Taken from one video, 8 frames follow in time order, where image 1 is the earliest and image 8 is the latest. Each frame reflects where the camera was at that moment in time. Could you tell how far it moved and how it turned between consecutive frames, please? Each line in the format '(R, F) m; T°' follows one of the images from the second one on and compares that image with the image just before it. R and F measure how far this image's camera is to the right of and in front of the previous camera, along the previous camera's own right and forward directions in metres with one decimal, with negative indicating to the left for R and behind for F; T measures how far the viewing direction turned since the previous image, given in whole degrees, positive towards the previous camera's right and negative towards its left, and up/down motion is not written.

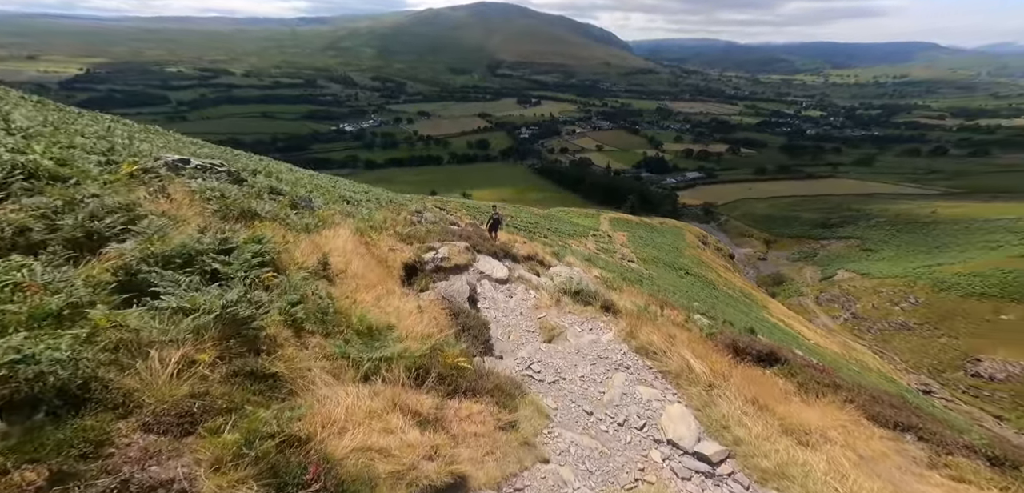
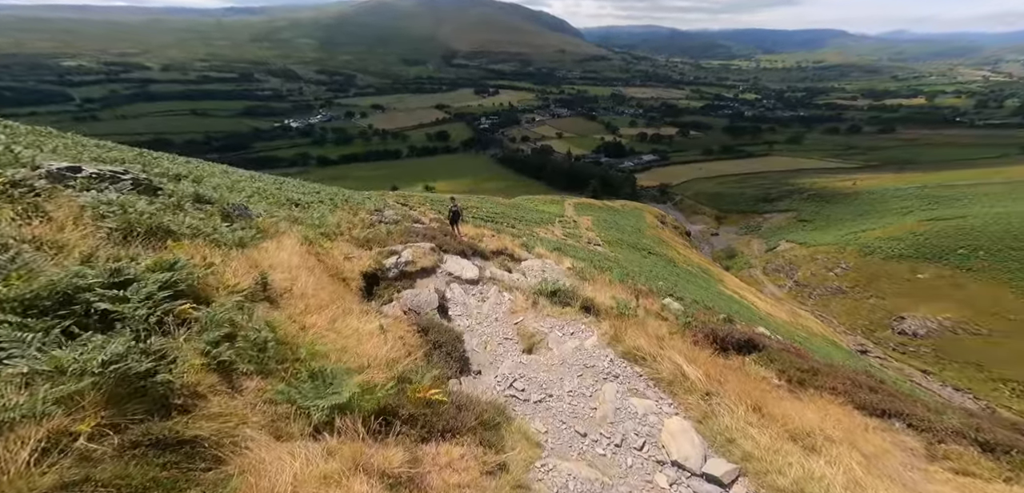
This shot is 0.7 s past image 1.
(-0.2, +0.9) m; +5°
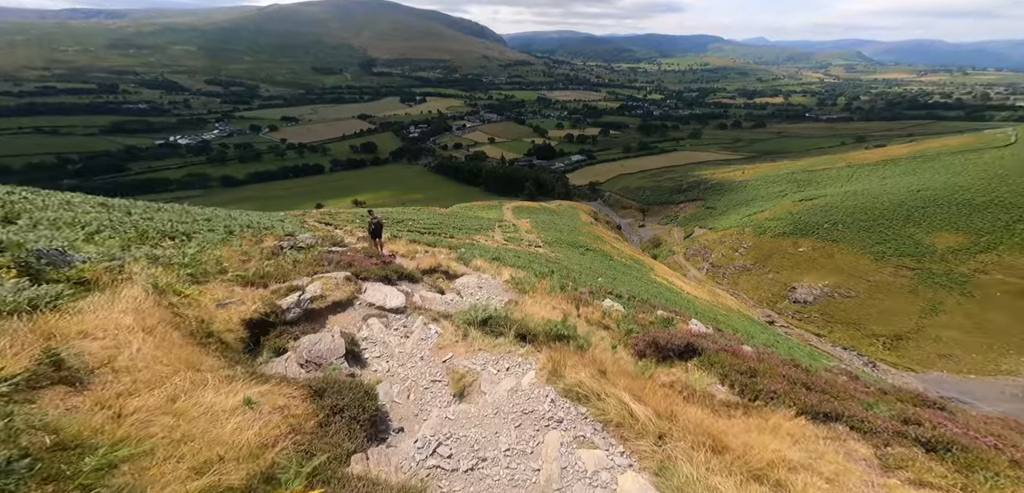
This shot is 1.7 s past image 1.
(+0.4, +1.3) m; +9°
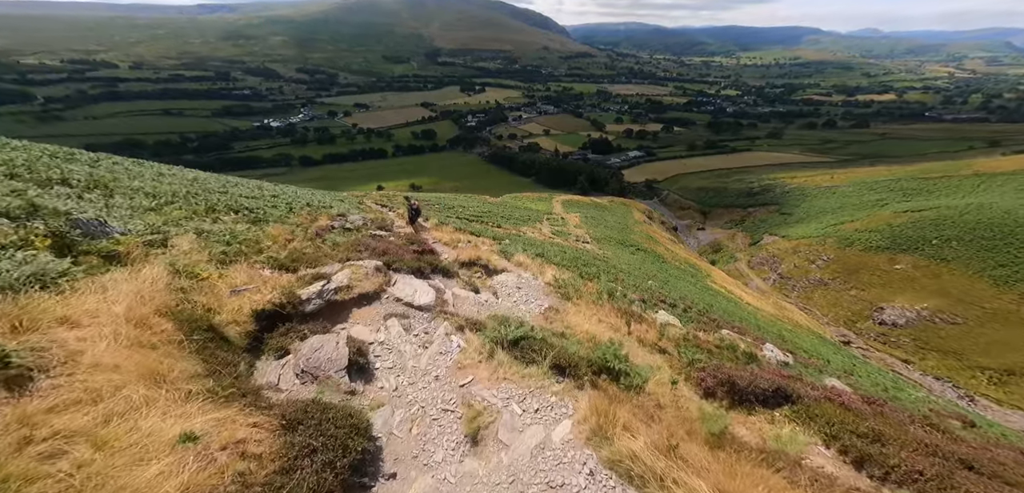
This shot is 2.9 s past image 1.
(+0.2, +2.0) m; -7°
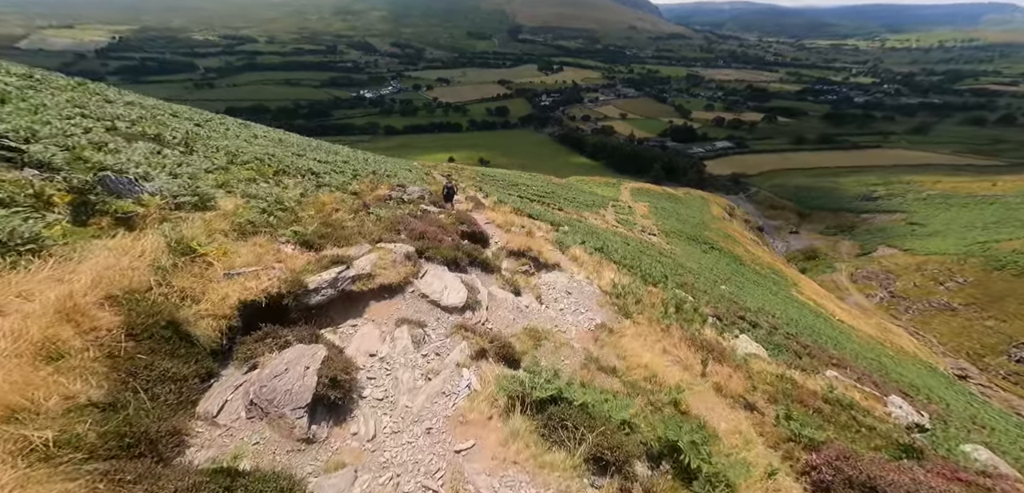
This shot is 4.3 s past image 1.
(+0.4, +2.6) m; -8°
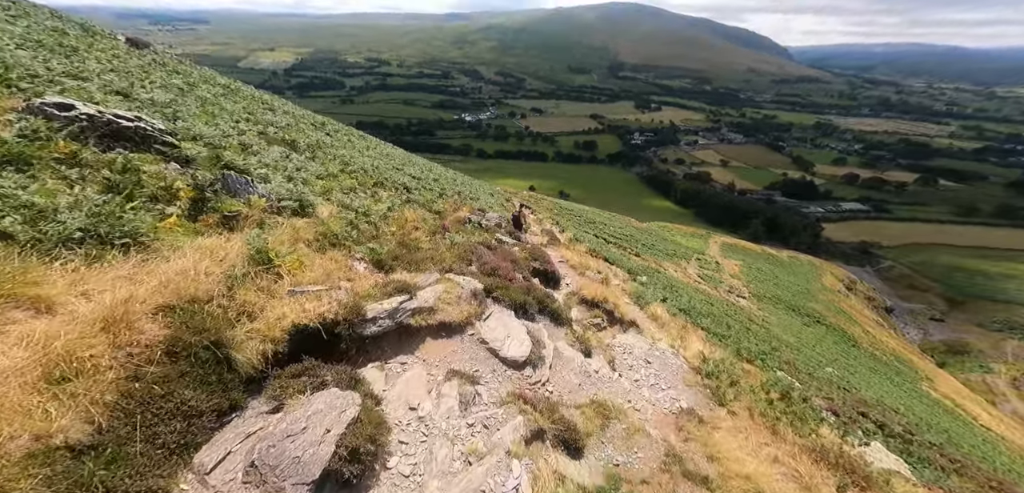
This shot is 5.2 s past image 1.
(-0.1, +1.2) m; -10°
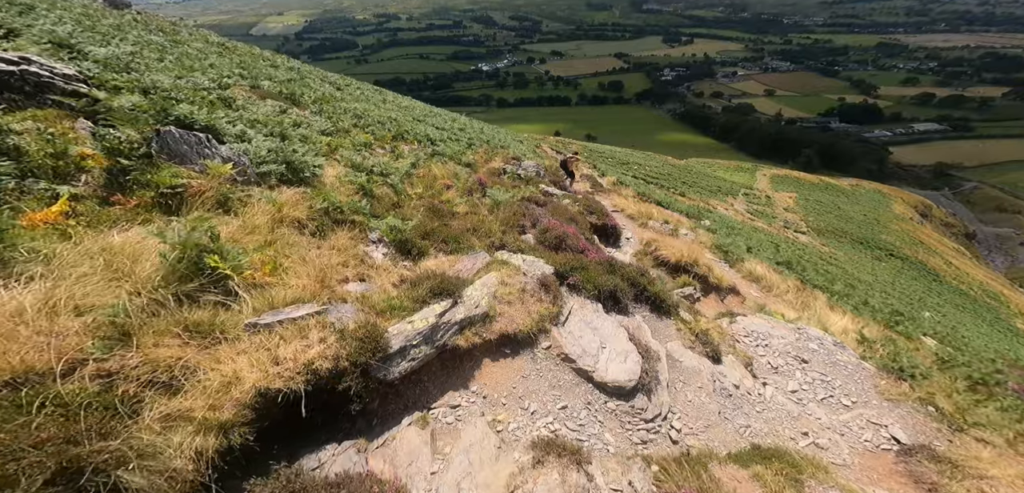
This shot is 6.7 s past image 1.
(-1.1, +4.0) m; -4°
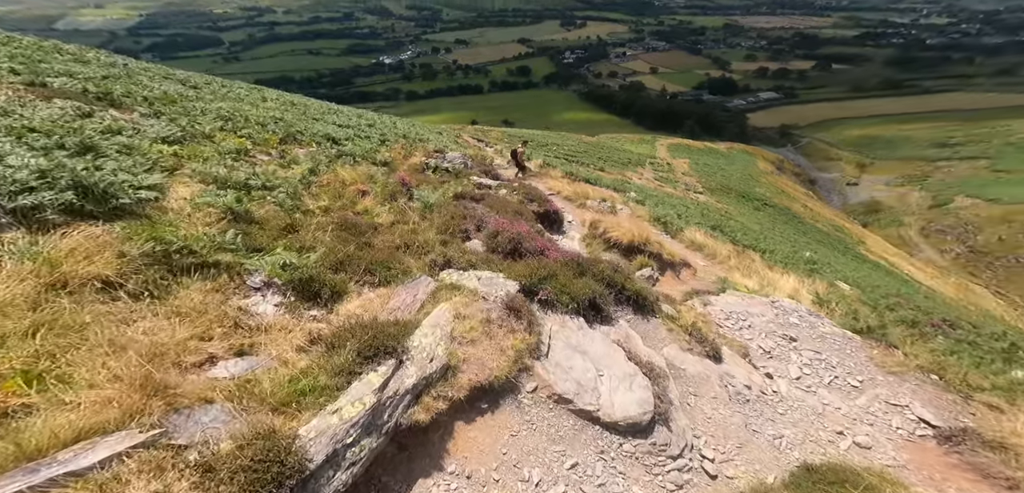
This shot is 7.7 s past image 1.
(-0.4, +1.8) m; +9°
